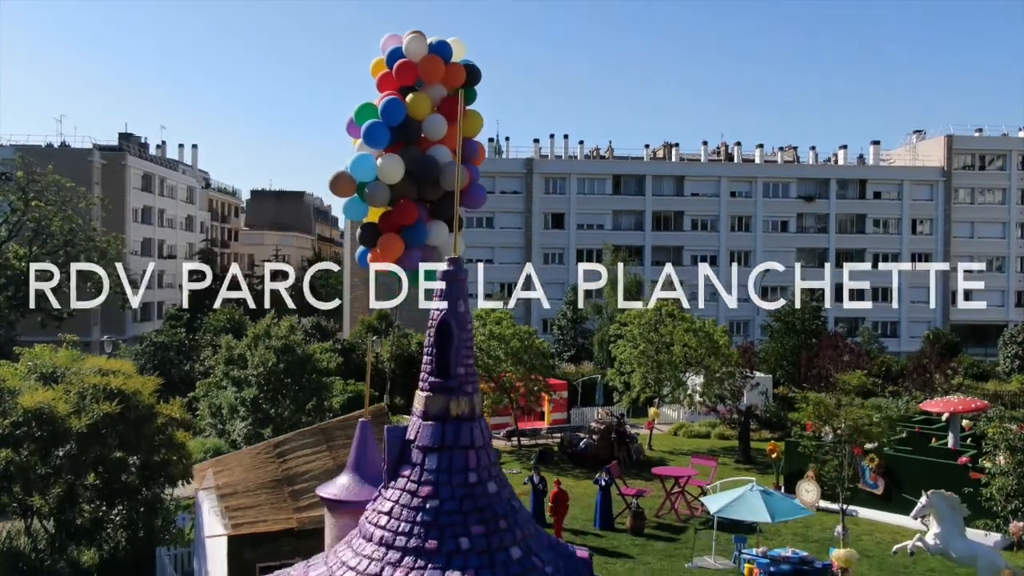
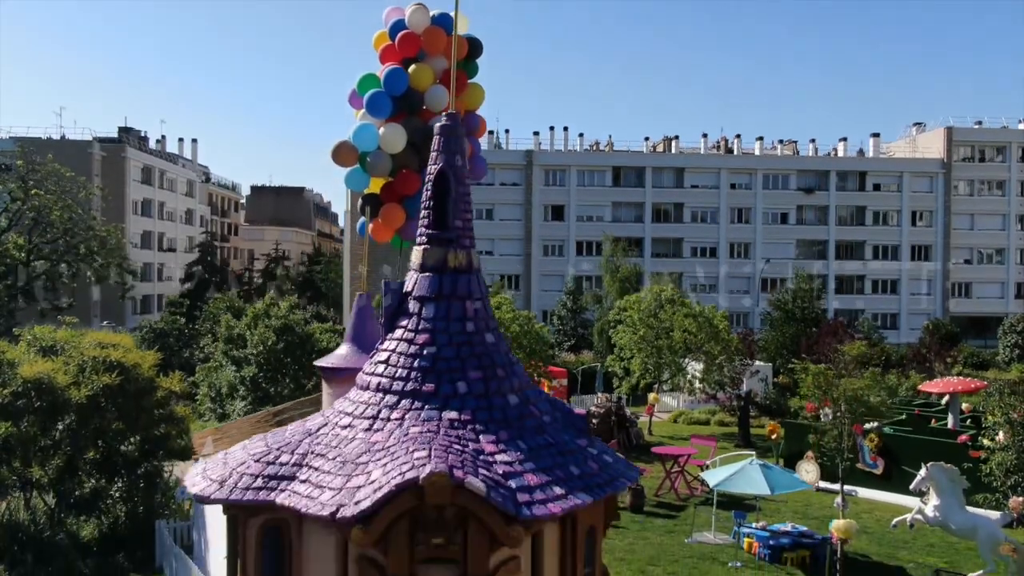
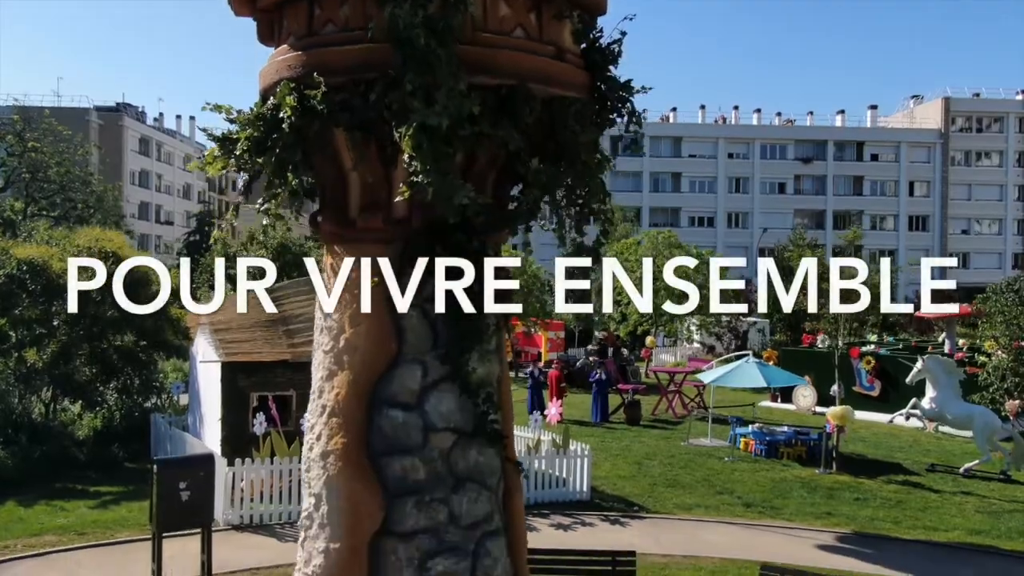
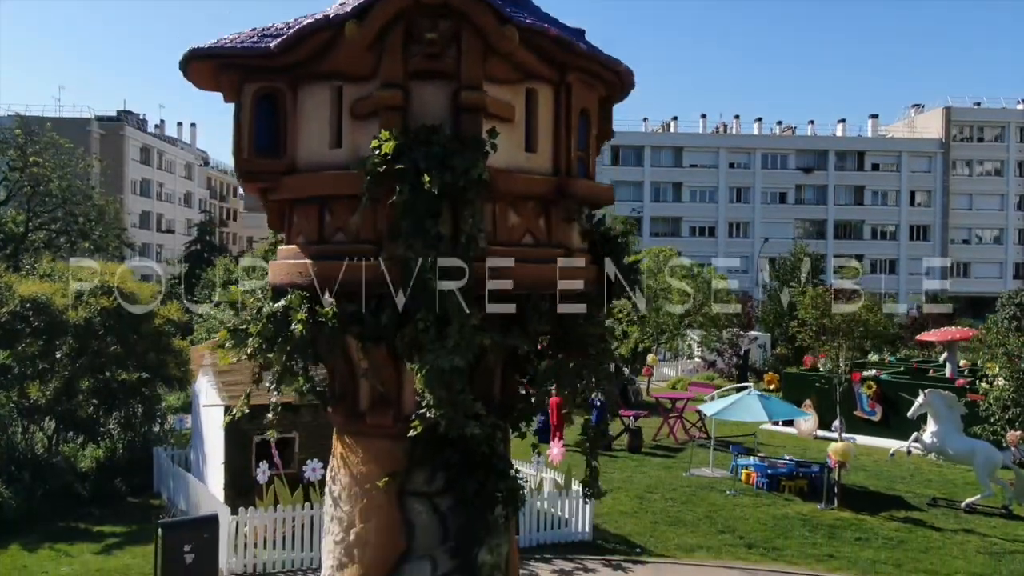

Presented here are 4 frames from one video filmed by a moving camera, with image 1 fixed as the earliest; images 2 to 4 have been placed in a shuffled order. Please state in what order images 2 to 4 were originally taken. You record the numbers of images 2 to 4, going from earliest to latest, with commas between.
2, 4, 3
